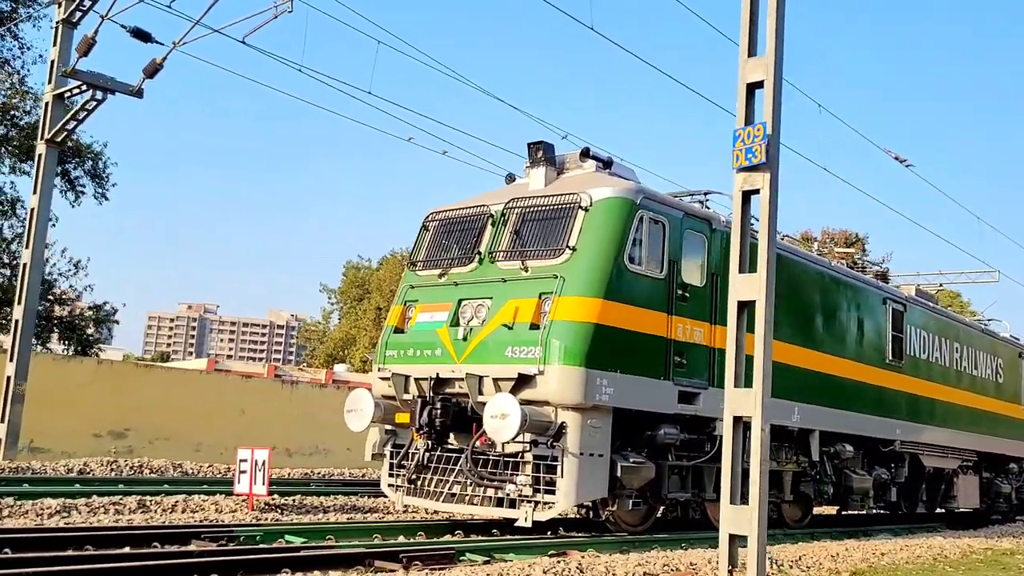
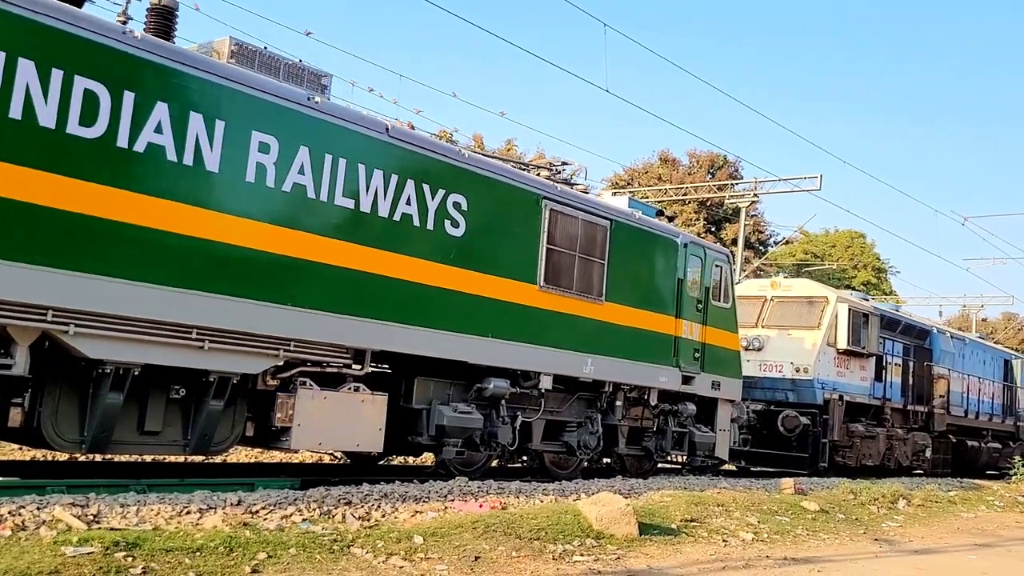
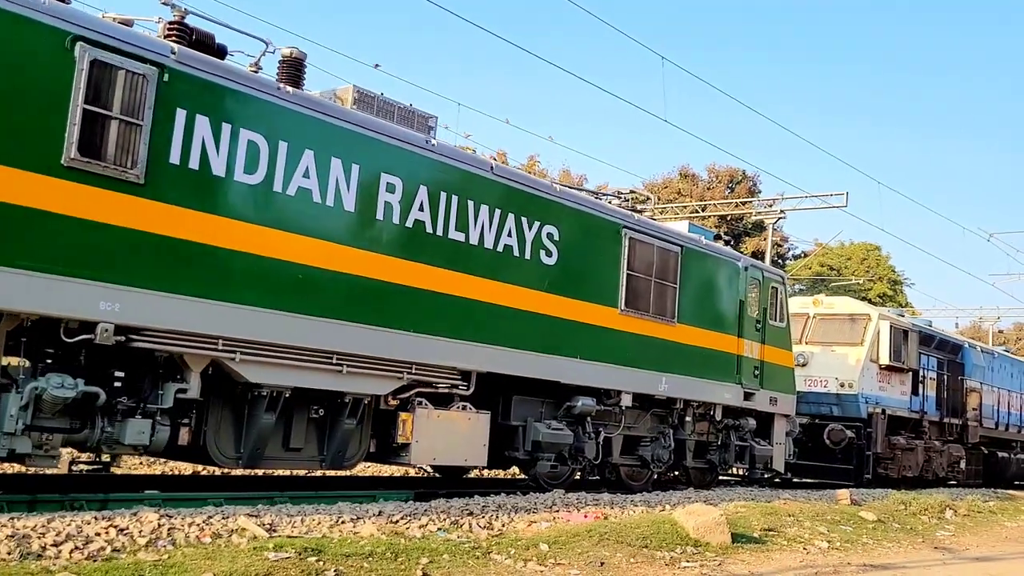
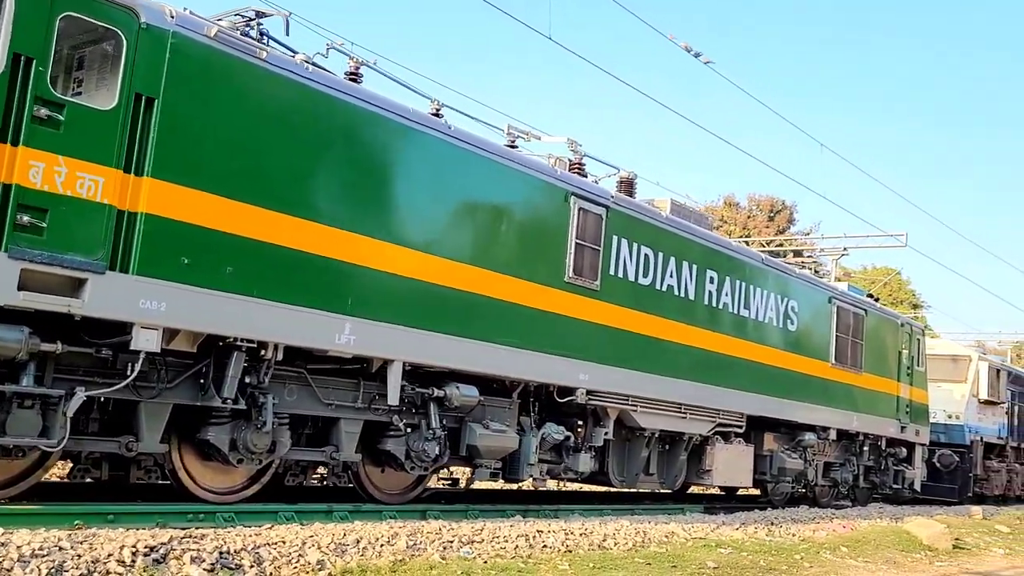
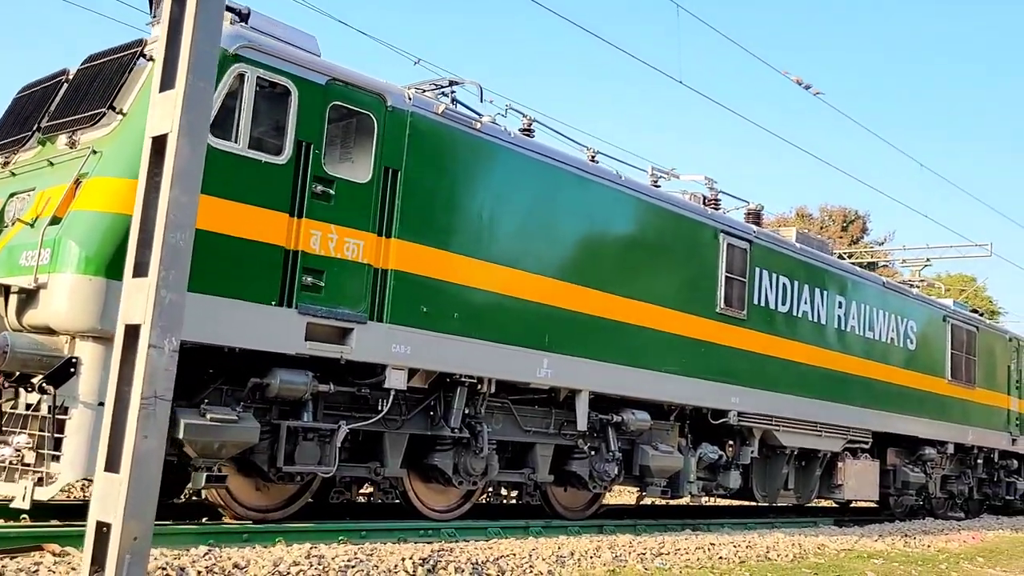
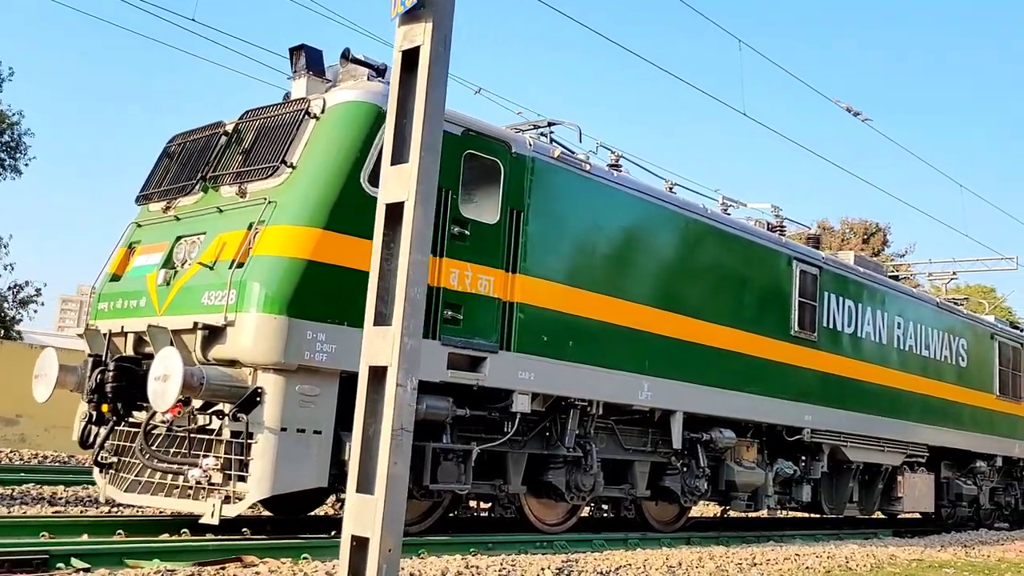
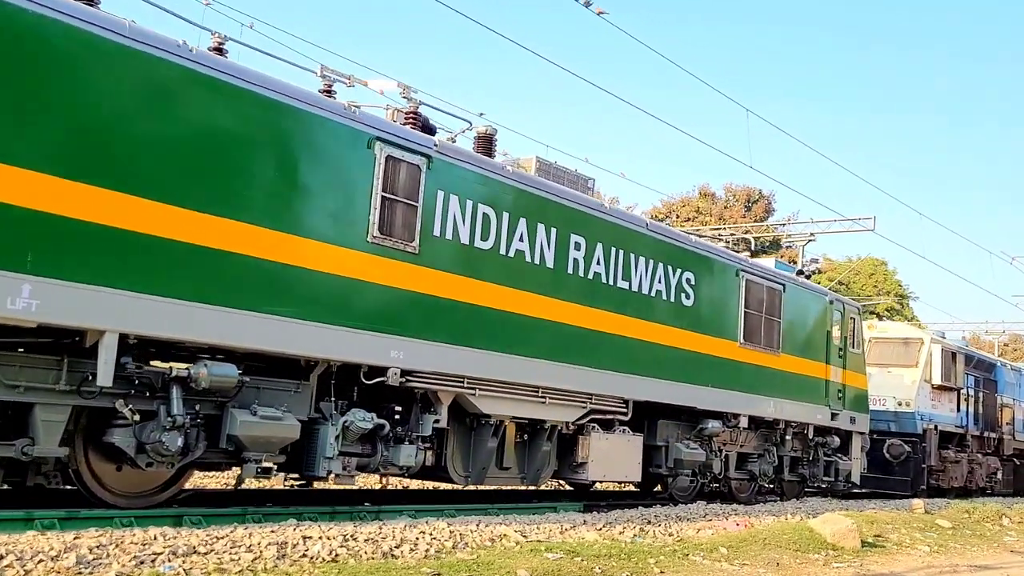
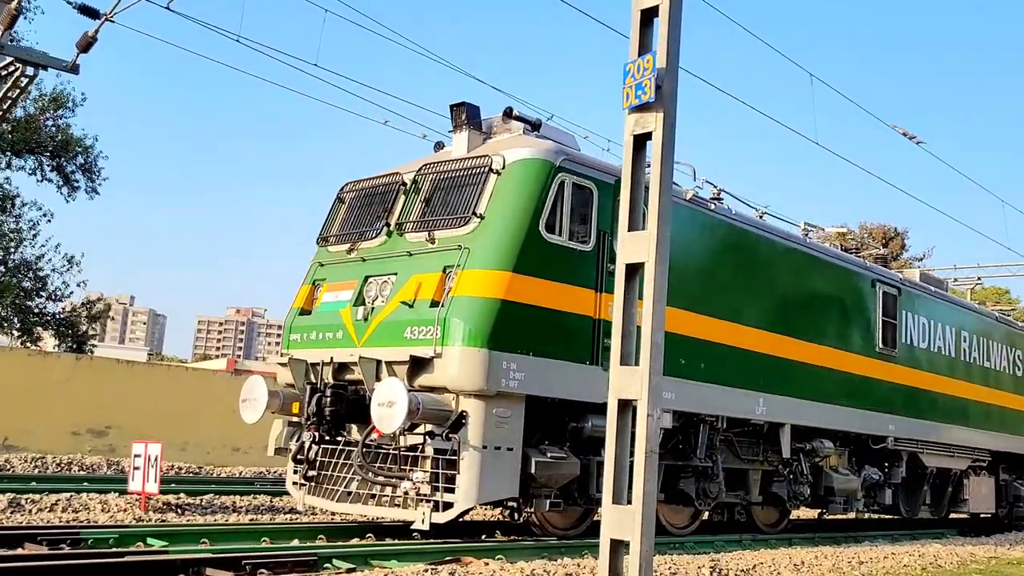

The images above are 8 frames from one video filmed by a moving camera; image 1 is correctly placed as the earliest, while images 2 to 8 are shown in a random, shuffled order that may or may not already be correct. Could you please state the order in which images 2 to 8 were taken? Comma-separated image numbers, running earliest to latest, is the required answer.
8, 6, 5, 4, 7, 3, 2
